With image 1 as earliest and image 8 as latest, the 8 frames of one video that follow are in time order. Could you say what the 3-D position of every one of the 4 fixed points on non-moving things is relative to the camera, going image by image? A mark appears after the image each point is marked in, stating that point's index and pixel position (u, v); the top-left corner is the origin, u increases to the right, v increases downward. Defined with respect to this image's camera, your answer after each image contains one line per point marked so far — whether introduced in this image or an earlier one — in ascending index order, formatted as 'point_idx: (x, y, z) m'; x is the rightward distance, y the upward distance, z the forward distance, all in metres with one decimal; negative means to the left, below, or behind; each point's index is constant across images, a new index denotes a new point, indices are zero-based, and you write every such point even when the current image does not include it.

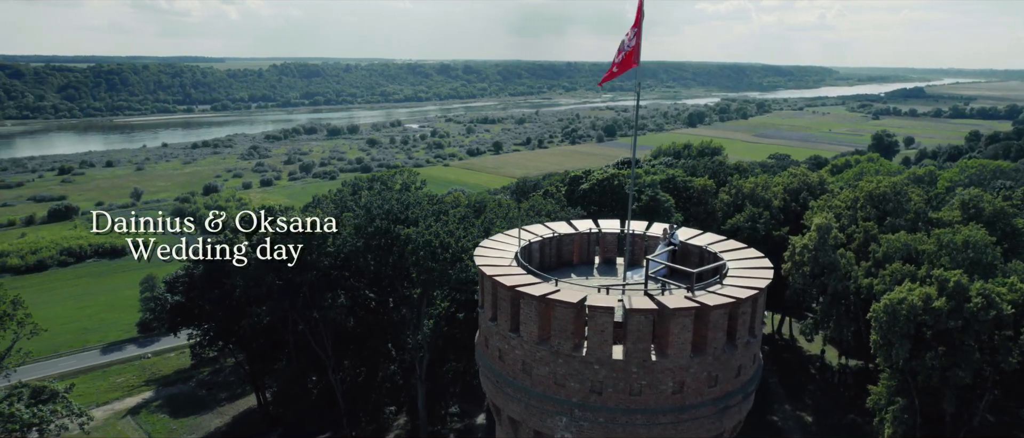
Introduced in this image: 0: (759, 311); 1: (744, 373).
0: (+3.8, -1.4, +11.0) m
1: (+3.6, -2.4, +11.0) m
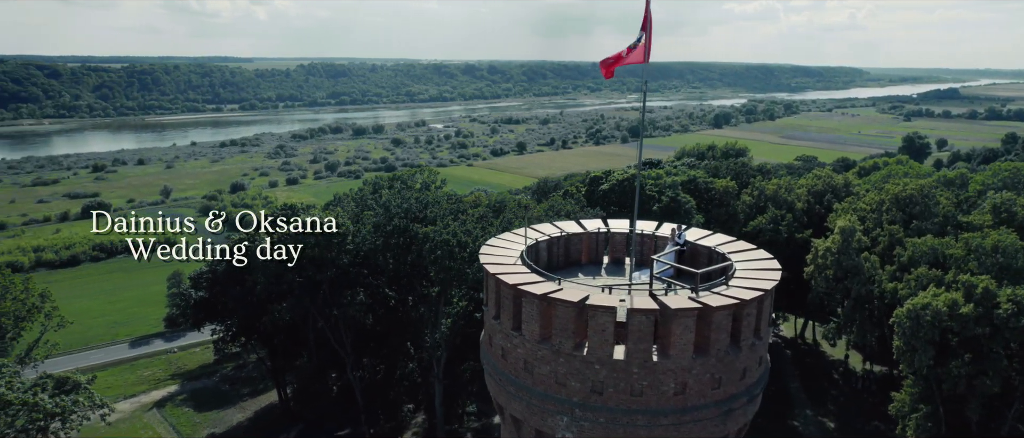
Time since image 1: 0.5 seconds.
0: (+3.9, -1.4, +10.8) m
1: (+3.6, -2.4, +10.9) m
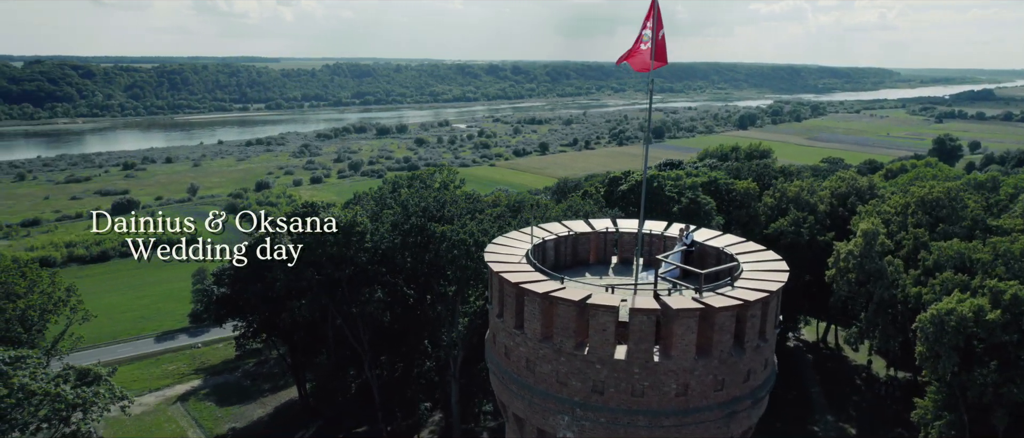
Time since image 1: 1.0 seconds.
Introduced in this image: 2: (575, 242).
0: (+3.9, -1.5, +10.7) m
1: (+3.7, -2.4, +10.7) m
2: (+1.2, -0.4, +13.9) m
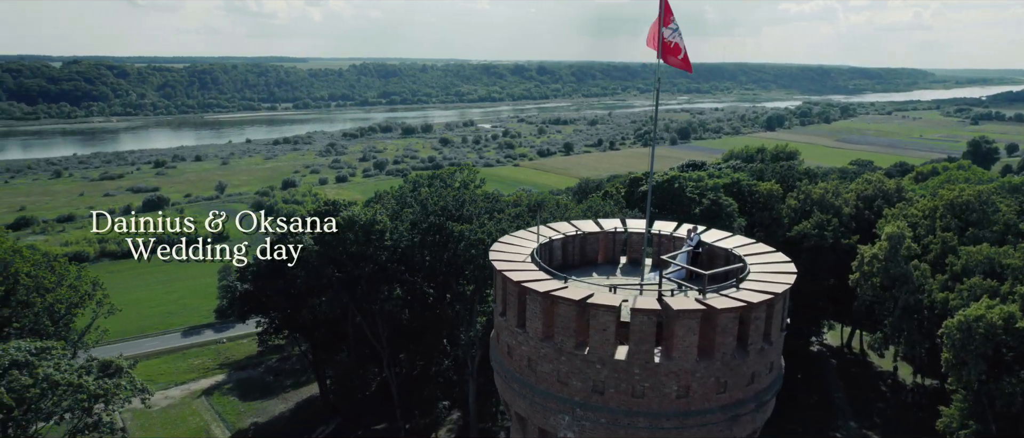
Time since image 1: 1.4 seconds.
0: (+3.9, -1.5, +10.5) m
1: (+3.7, -2.4, +10.6) m
2: (+1.4, -0.4, +13.8) m
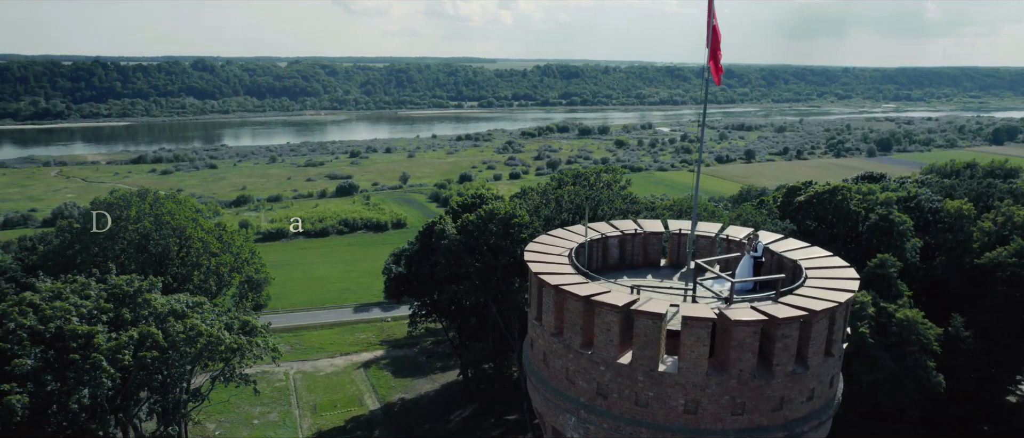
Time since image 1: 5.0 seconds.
0: (+4.0, -1.6, +9.3) m
1: (+3.7, -2.5, +9.4) m
2: (+2.4, -0.4, +13.1) m
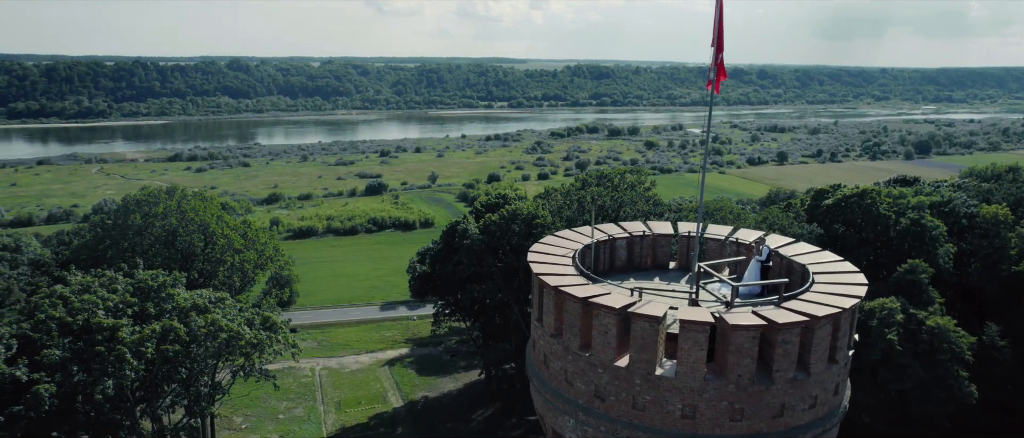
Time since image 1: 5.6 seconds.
0: (+3.9, -1.6, +9.1) m
1: (+3.6, -2.5, +9.2) m
2: (+2.6, -0.4, +13.0) m
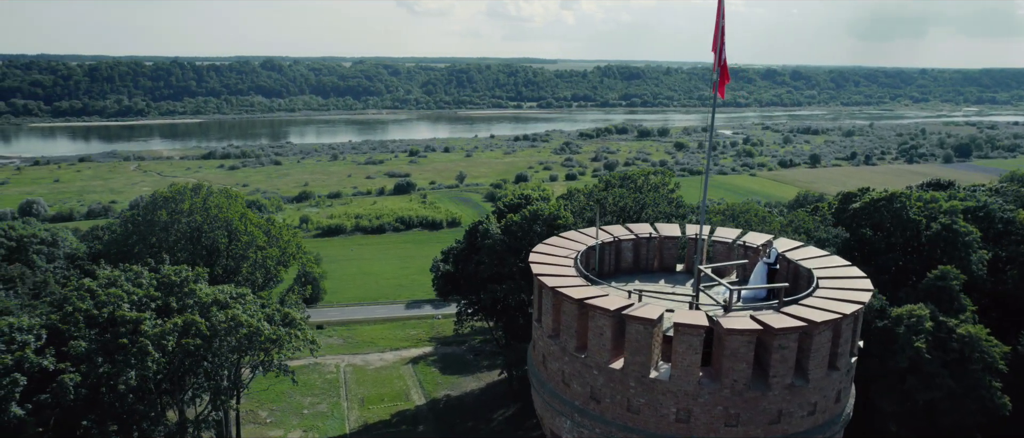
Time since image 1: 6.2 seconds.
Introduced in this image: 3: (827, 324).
0: (+3.8, -1.7, +8.9) m
1: (+3.6, -2.6, +9.1) m
2: (+2.7, -0.5, +12.9) m
3: (+4.0, -1.3, +8.9) m
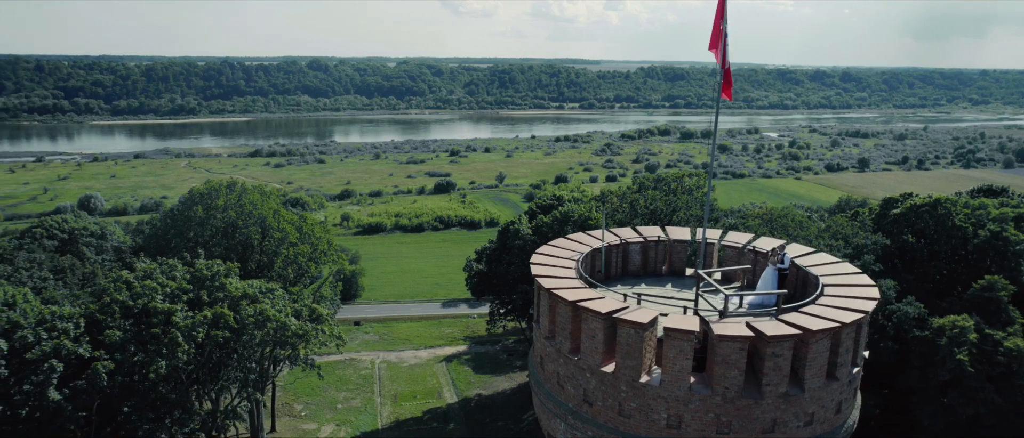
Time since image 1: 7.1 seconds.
0: (+3.7, -1.7, +8.7) m
1: (+3.4, -2.6, +8.8) m
2: (+2.8, -0.5, +12.7) m
3: (+3.8, -1.4, +8.7) m
